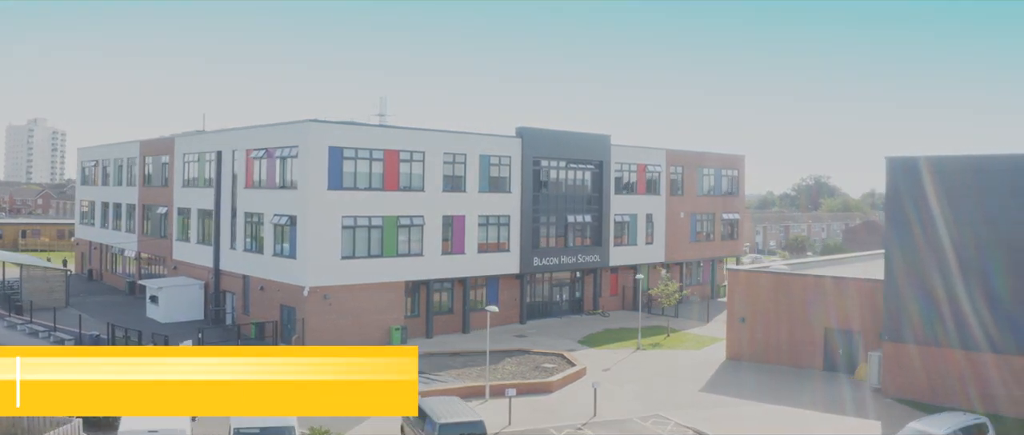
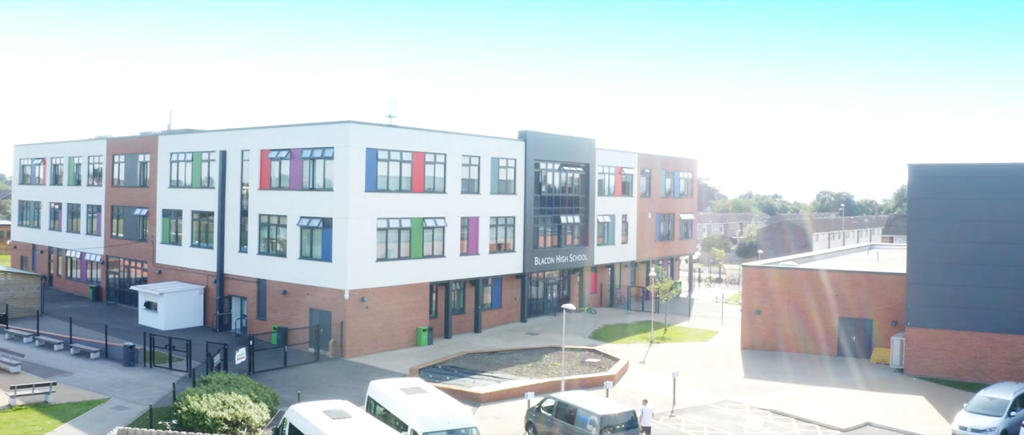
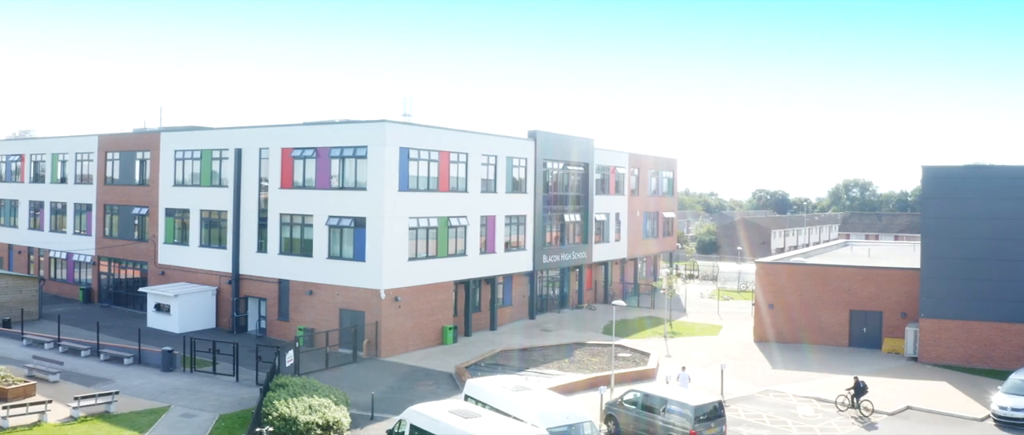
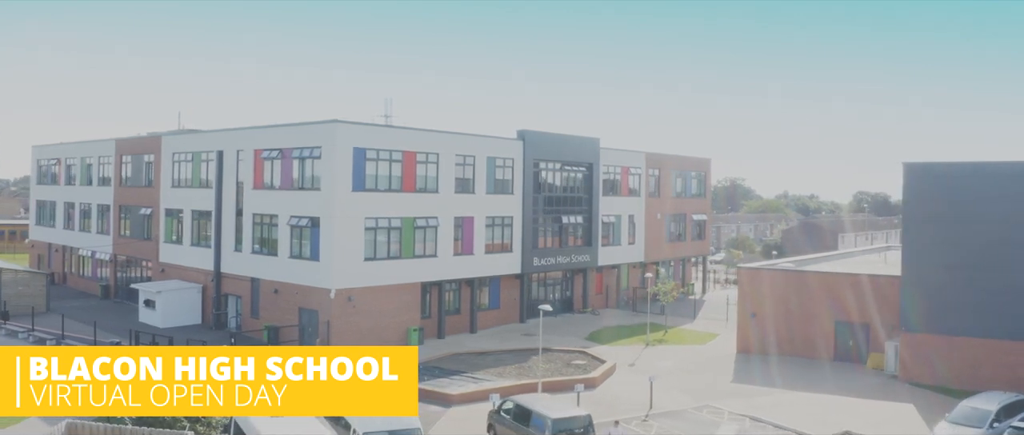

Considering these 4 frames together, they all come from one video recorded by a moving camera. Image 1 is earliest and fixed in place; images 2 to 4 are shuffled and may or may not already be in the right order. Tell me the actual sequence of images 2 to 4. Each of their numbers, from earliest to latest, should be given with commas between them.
4, 2, 3
